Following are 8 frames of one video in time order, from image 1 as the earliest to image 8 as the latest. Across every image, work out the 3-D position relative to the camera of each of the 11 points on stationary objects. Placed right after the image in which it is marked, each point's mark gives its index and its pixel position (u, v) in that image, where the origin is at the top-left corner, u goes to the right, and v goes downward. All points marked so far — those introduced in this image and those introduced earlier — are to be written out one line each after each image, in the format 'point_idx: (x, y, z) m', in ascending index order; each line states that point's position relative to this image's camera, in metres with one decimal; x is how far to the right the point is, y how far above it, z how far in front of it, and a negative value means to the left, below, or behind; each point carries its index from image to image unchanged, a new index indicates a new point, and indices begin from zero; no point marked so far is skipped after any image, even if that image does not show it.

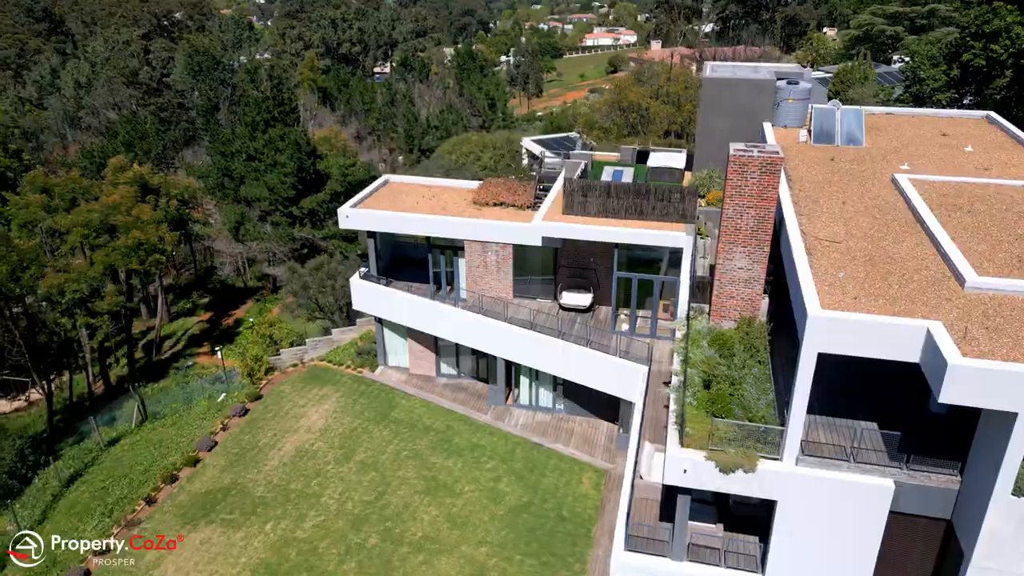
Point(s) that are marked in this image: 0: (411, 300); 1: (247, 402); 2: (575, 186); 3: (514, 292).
0: (-2.8, -0.3, +18.9) m
1: (-7.2, -3.1, +19.0) m
2: (+1.5, +2.5, +16.4) m
3: (0.0, -0.1, +18.7) m
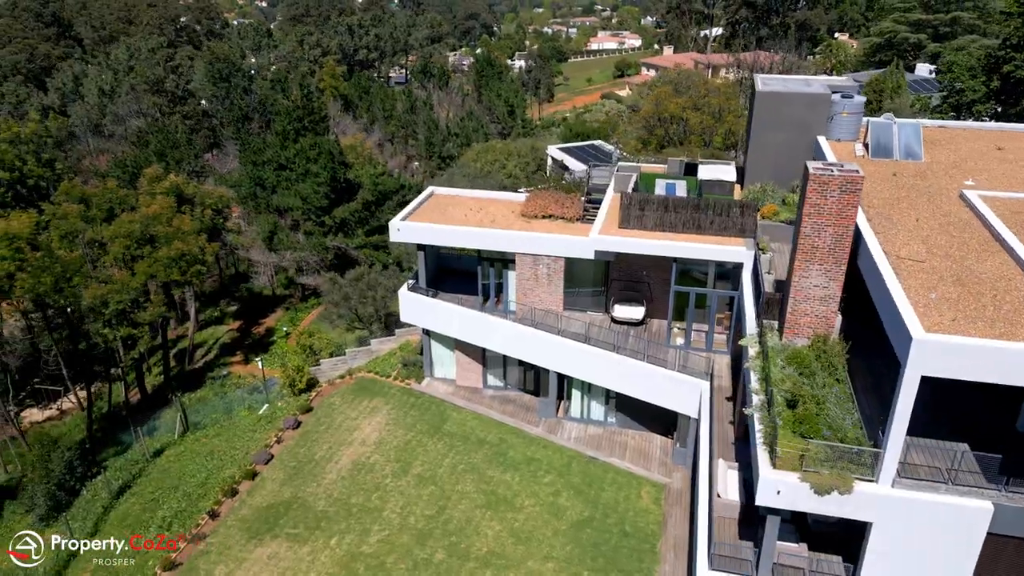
0: (-1.5, -0.7, +18.9) m
1: (-5.8, -3.5, +19.0) m
2: (+2.9, +2.1, +16.4) m
3: (+1.4, -0.4, +18.7) m
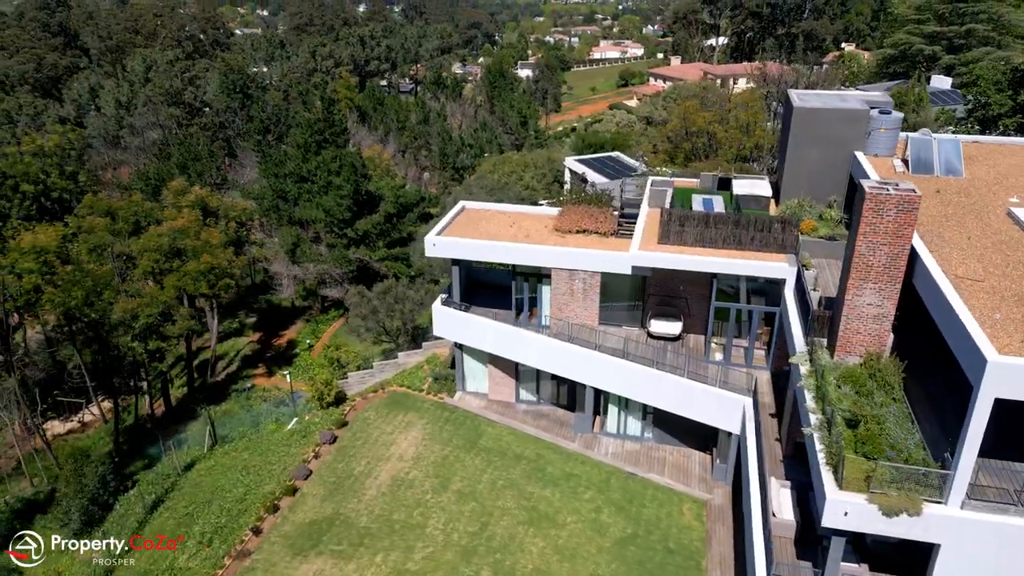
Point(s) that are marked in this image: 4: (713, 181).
0: (-0.5, -1.1, +18.9) m
1: (-4.9, -3.9, +19.0) m
2: (+3.8, +1.7, +16.5) m
3: (+2.4, -0.8, +18.7) m
4: (+5.7, +3.1, +19.6) m
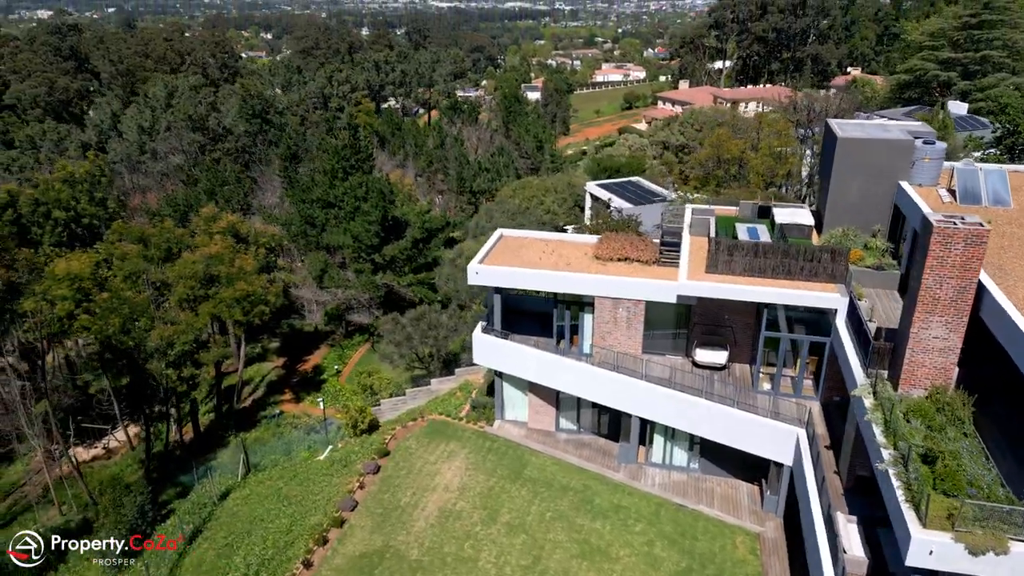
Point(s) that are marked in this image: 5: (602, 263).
0: (+0.7, -1.9, +18.9) m
1: (-3.7, -4.7, +18.9) m
2: (+5.0, +1.0, +16.5) m
3: (+3.5, -1.6, +18.7) m
4: (+6.9, +2.3, +19.7) m
5: (+2.6, +0.7, +19.5) m
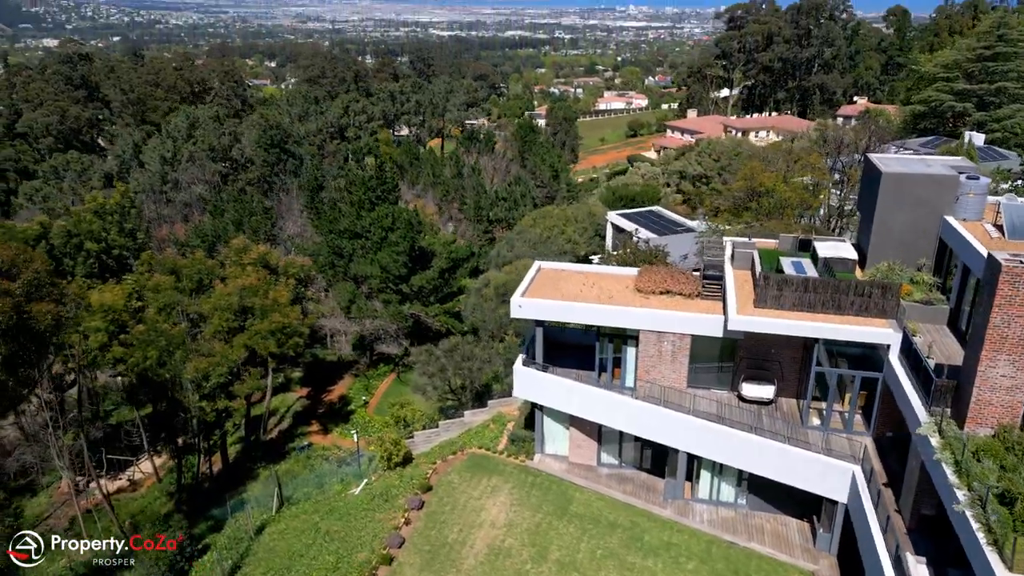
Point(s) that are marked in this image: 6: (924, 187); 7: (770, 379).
0: (+1.9, -2.8, +18.8) m
1: (-2.5, -5.6, +18.7) m
2: (+6.2, +0.2, +16.5) m
3: (+4.7, -2.5, +18.6) m
4: (+8.1, +1.3, +19.8) m
5: (+3.7, -0.2, +19.5) m
6: (+10.4, +2.5, +17.4) m
7: (+6.7, -2.3, +17.9) m
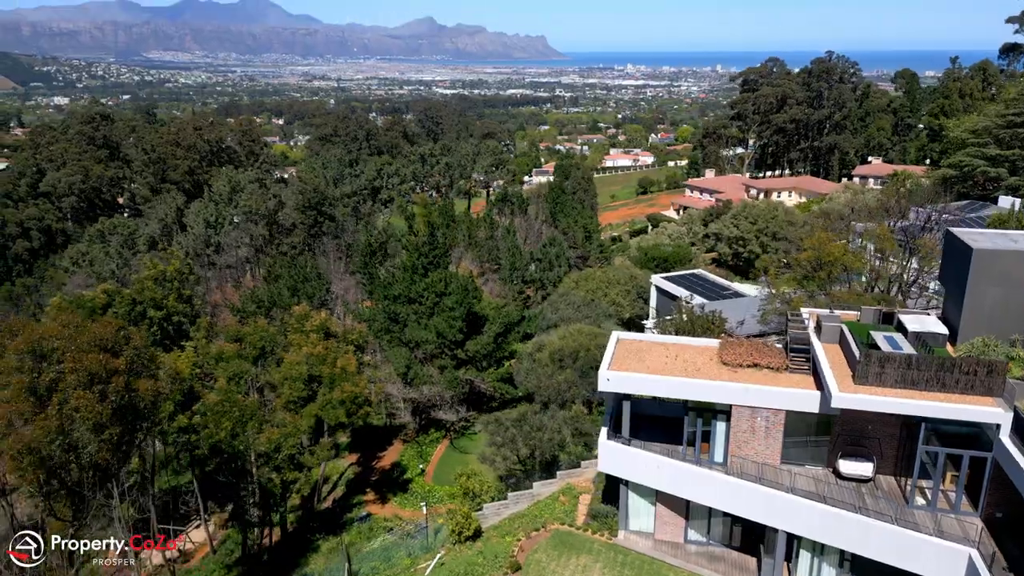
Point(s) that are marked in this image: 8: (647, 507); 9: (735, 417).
0: (+4.3, -4.8, +18.6) m
1: (-0.1, -7.6, +18.3) m
2: (+8.6, -1.6, +16.6) m
3: (+7.1, -4.5, +18.4) m
4: (+10.5, -0.8, +19.9) m
5: (+6.2, -2.3, +19.5) m
6: (+12.8, +0.6, +17.5) m
7: (+9.1, -4.3, +17.7) m
8: (+3.9, -6.3, +19.9) m
9: (+5.9, -3.4, +18.3) m
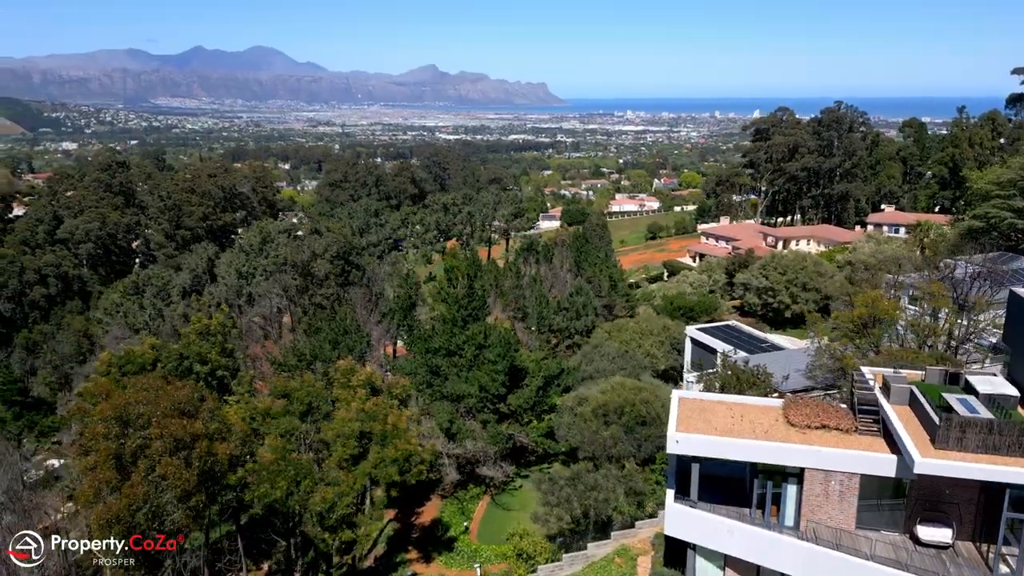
0: (+6.1, -6.4, +18.4) m
1: (+1.7, -9.2, +17.9) m
2: (+10.4, -3.2, +16.5) m
3: (+9.0, -6.2, +18.1) m
4: (+12.4, -2.5, +19.8) m
5: (+8.0, -4.0, +19.3) m
6: (+14.7, -1.0, +17.6) m
7: (+10.9, -5.9, +17.4) m
8: (+5.7, -8.1, +19.5) m
9: (+7.8, -5.0, +18.1) m
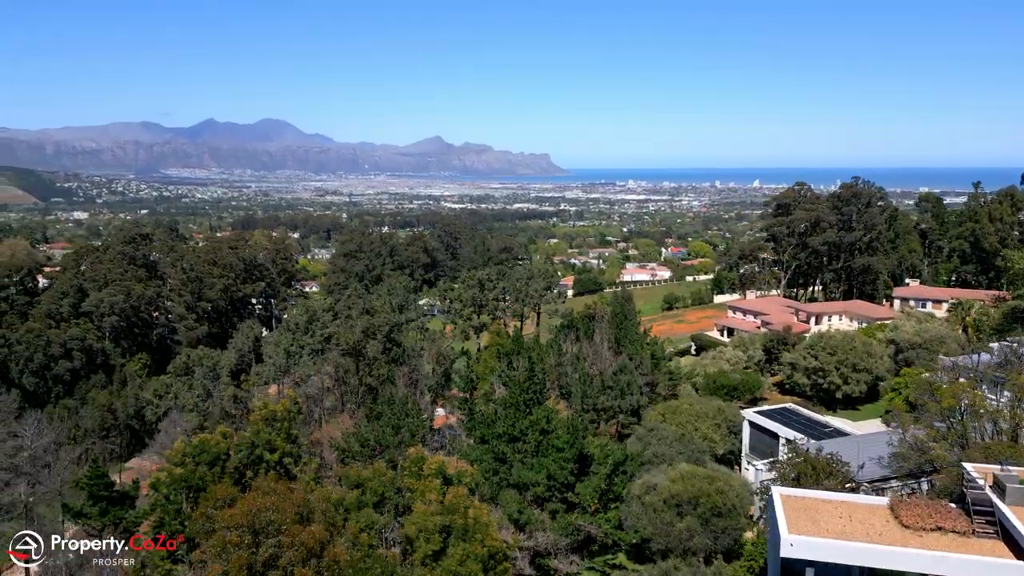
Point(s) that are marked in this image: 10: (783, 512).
0: (+9.0, -9.0, +17.7) m
1: (+4.6, -11.7, +17.0) m
2: (+13.3, -5.6, +16.1) m
3: (+11.9, -8.7, +17.5) m
4: (+15.3, -5.3, +19.4) m
5: (+10.9, -6.7, +18.9) m
6: (+17.5, -3.5, +17.4) m
7: (+13.8, -8.4, +16.8) m
8: (+8.6, -10.7, +18.7) m
9: (+10.6, -7.6, +17.5) m
10: (+7.8, -6.5, +20.0) m
